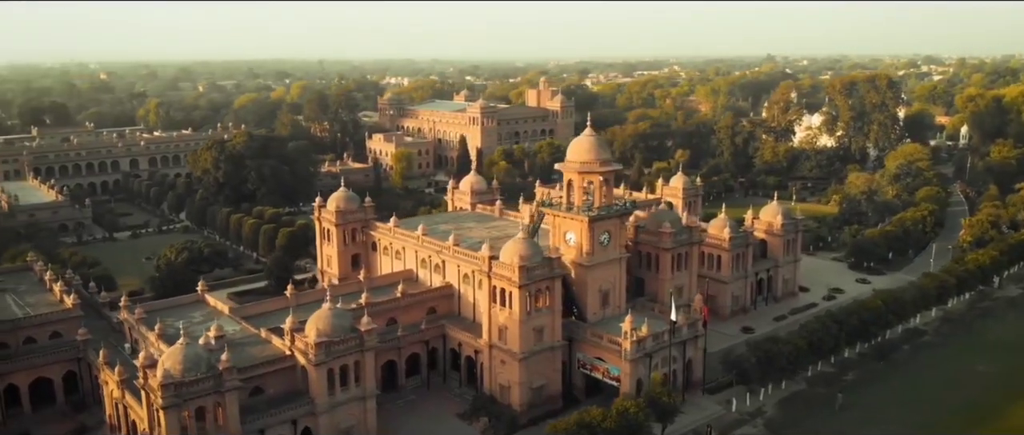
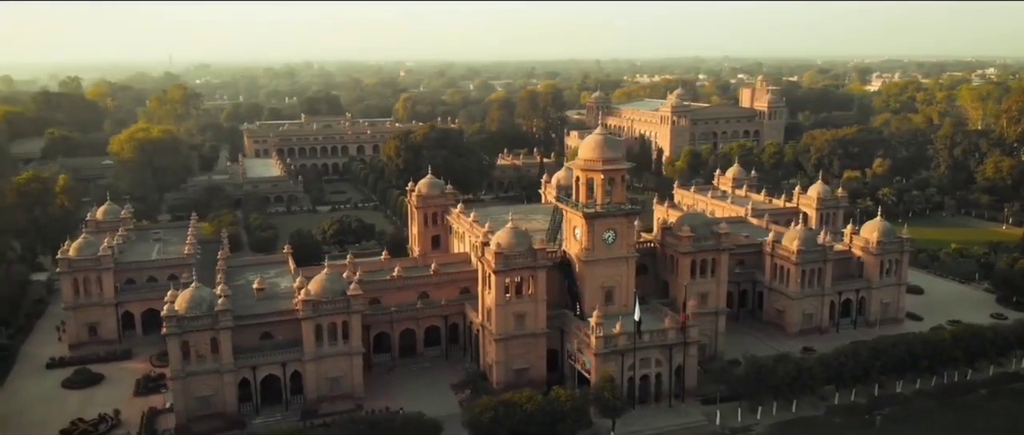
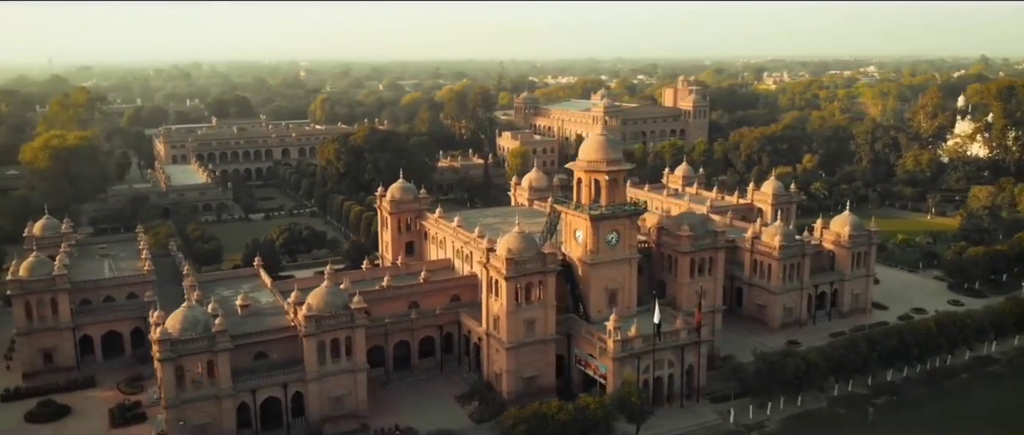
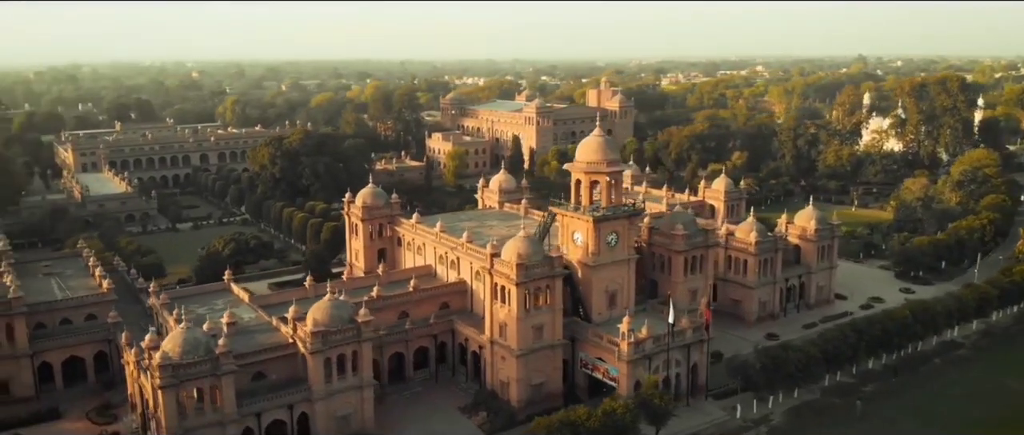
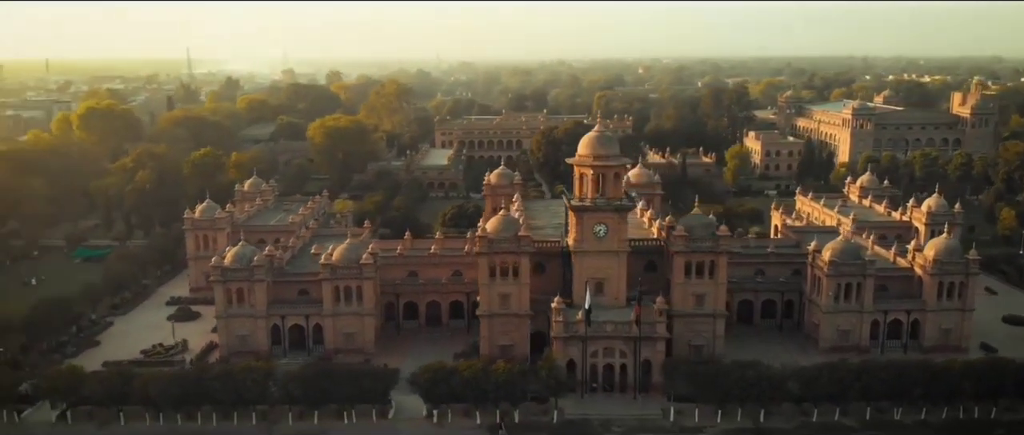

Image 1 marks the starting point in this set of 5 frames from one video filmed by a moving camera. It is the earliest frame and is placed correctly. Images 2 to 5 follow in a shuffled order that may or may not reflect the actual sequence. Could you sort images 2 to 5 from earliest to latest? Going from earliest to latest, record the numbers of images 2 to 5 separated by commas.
4, 3, 2, 5
